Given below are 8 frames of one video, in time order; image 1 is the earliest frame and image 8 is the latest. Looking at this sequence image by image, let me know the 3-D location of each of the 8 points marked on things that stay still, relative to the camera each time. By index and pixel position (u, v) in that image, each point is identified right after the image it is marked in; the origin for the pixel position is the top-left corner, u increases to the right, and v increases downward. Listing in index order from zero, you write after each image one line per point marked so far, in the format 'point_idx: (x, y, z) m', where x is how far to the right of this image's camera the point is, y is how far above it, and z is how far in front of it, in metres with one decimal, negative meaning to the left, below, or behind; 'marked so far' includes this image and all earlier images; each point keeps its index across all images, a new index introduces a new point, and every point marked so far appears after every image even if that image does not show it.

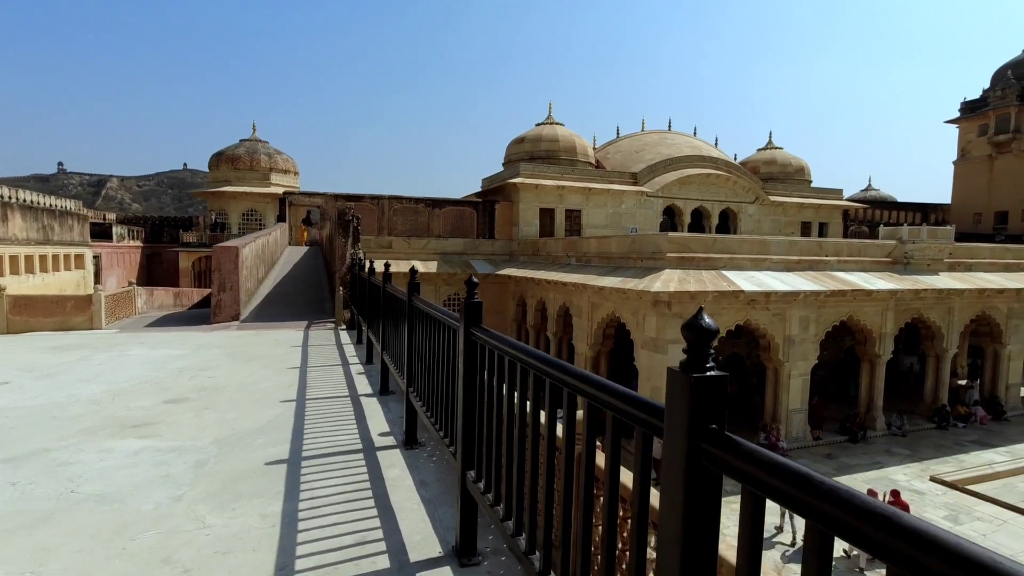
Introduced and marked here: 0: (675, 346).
0: (+3.1, -1.1, +10.8) m
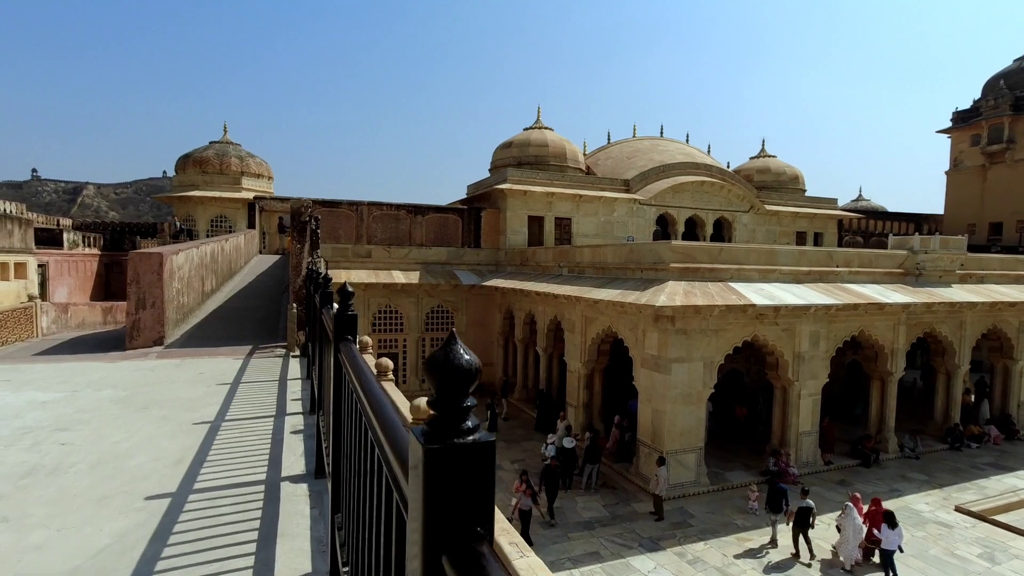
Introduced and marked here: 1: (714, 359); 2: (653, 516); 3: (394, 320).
0: (+2.9, -1.4, +9.9) m
1: (+3.7, -1.3, +10.2) m
2: (+2.3, -3.8, +9.3) m
3: (-3.5, -0.9, +16.3) m
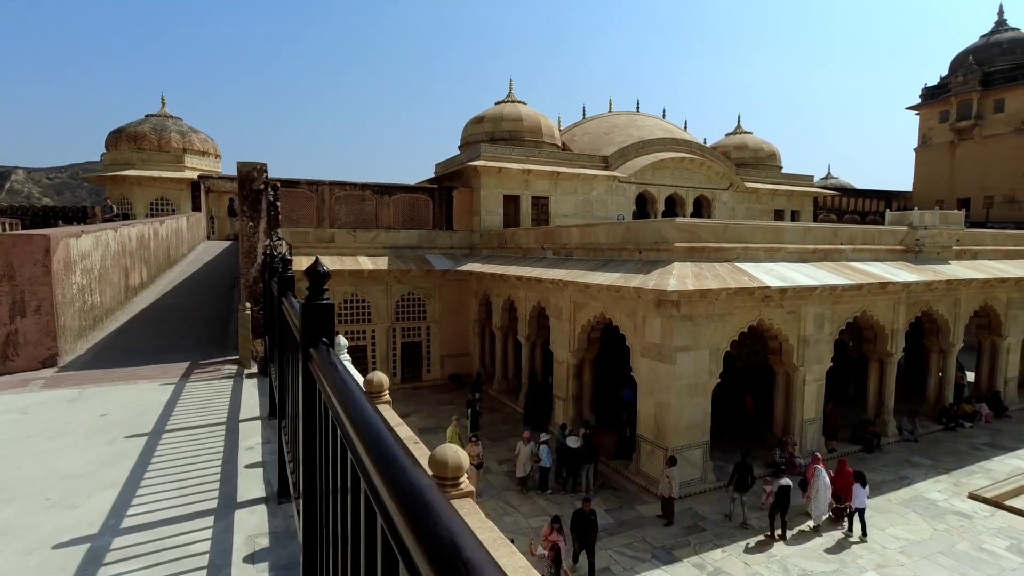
0: (+2.7, -1.1, +9.0) m
1: (+3.5, -1.0, +9.4) m
2: (+2.3, -3.5, +8.5) m
3: (-4.0, -0.6, +15.0) m
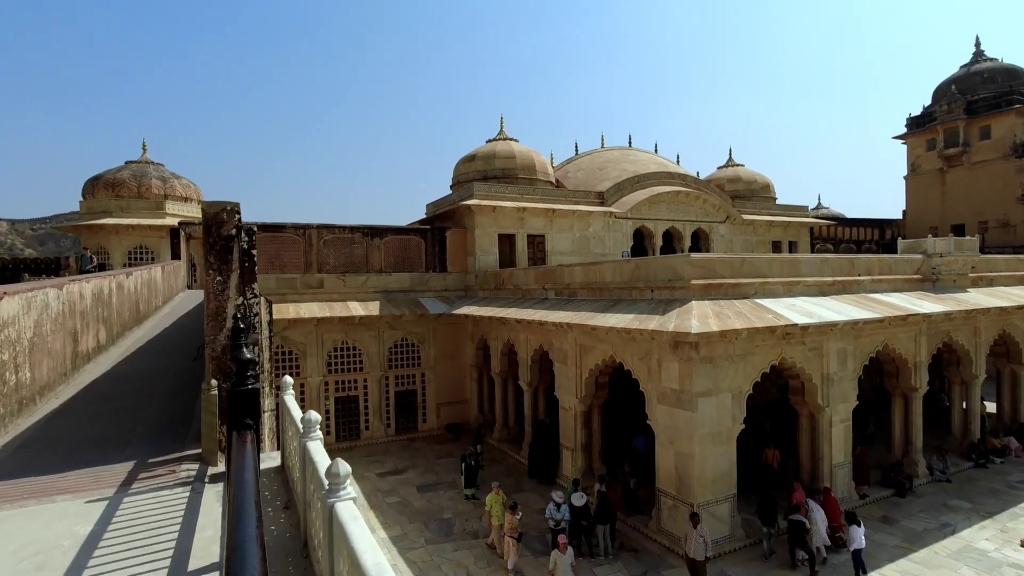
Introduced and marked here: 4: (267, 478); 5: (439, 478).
0: (+2.8, -1.7, +8.3) m
1: (+3.6, -1.6, +8.7) m
2: (+2.5, -4.0, +7.6) m
3: (-4.1, -1.8, +14.2) m
4: (-2.9, -2.2, +6.4) m
5: (-1.6, -4.0, +12.0) m
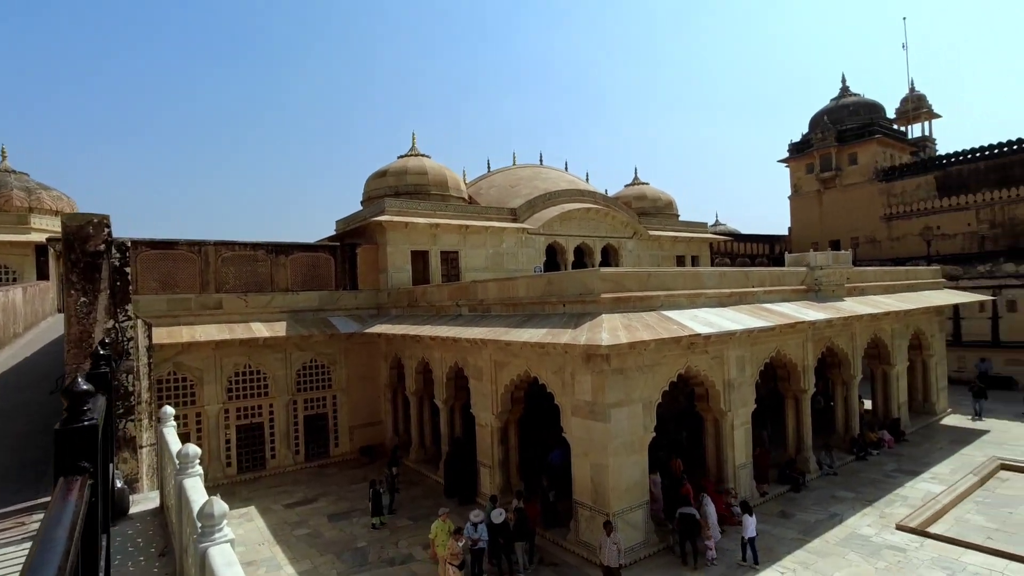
0: (+1.6, -1.9, +8.5) m
1: (+2.3, -1.8, +9.0) m
2: (+1.4, -4.2, +7.7) m
3: (-6.1, -2.3, +13.3) m
4: (-3.8, -2.4, +5.8) m
5: (-3.3, -4.4, +11.5) m
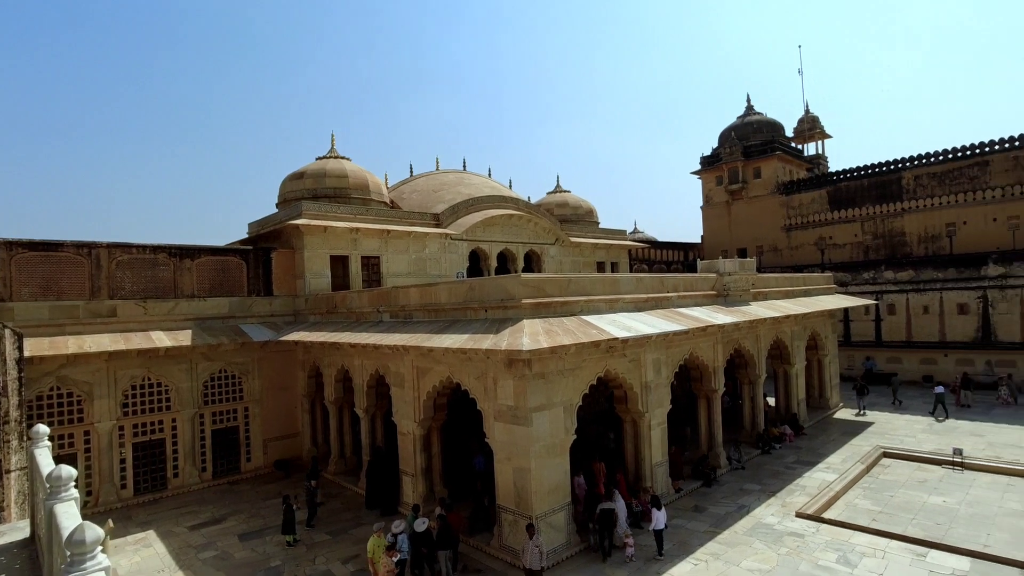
0: (+0.4, -1.9, +8.6) m
1: (+1.0, -1.9, +9.2) m
2: (+0.3, -4.3, +7.7) m
3: (-7.8, -2.4, +12.3) m
4: (-4.5, -2.4, +5.1) m
5: (-4.8, -4.5, +10.9) m
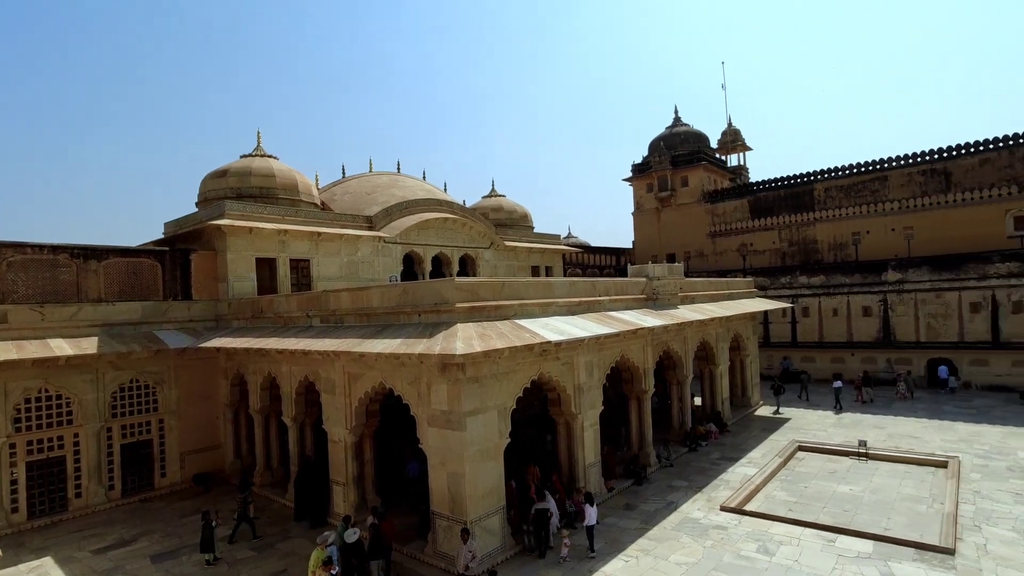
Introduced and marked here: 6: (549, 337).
0: (-0.6, -2.0, +8.6) m
1: (-0.1, -1.9, +9.2) m
2: (-0.6, -4.3, +7.6) m
3: (-9.2, -2.5, +11.3) m
4: (-5.1, -2.5, +4.6) m
5: (-6.0, -4.6, +10.2) m
6: (+0.6, -0.8, +9.1) m
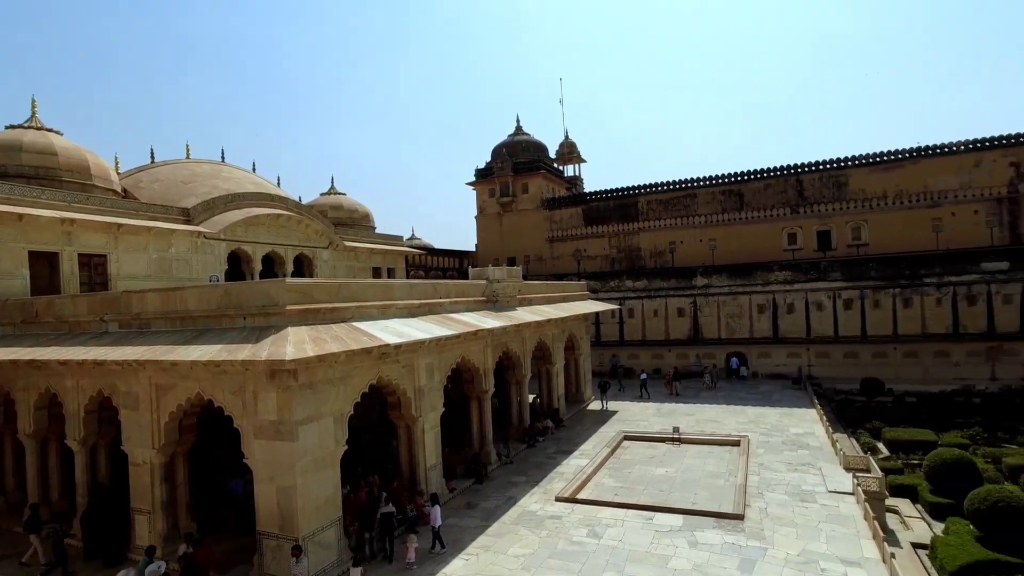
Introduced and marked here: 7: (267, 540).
0: (-3.0, -2.0, +8.0) m
1: (-2.6, -1.9, +8.8) m
2: (-2.7, -4.3, +7.1) m
3: (-12.0, -2.4, +8.4) m
4: (-6.2, -2.4, +2.9) m
5: (-8.6, -4.6, +8.1) m
6: (-1.9, -0.8, +8.9) m
7: (-3.6, -3.7, +8.1) m
